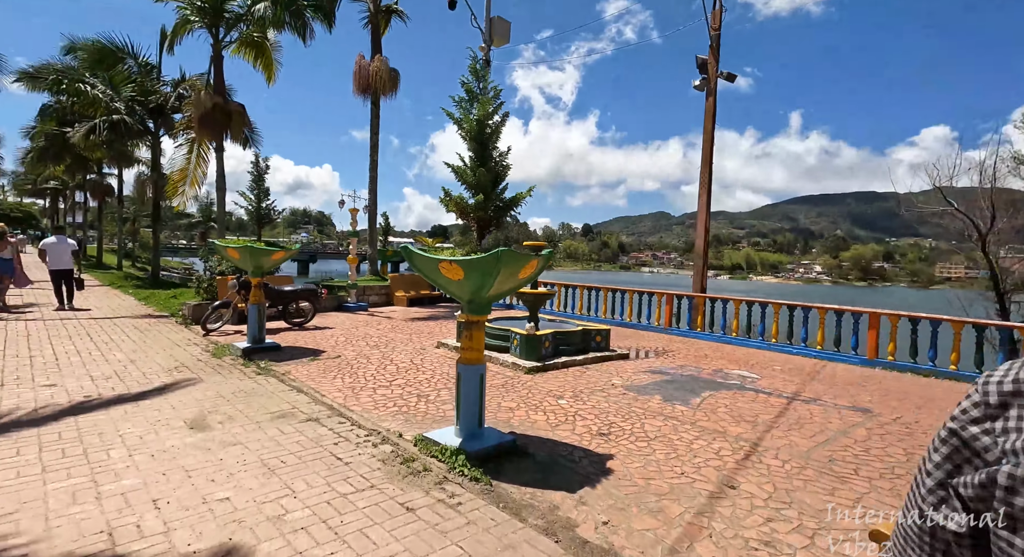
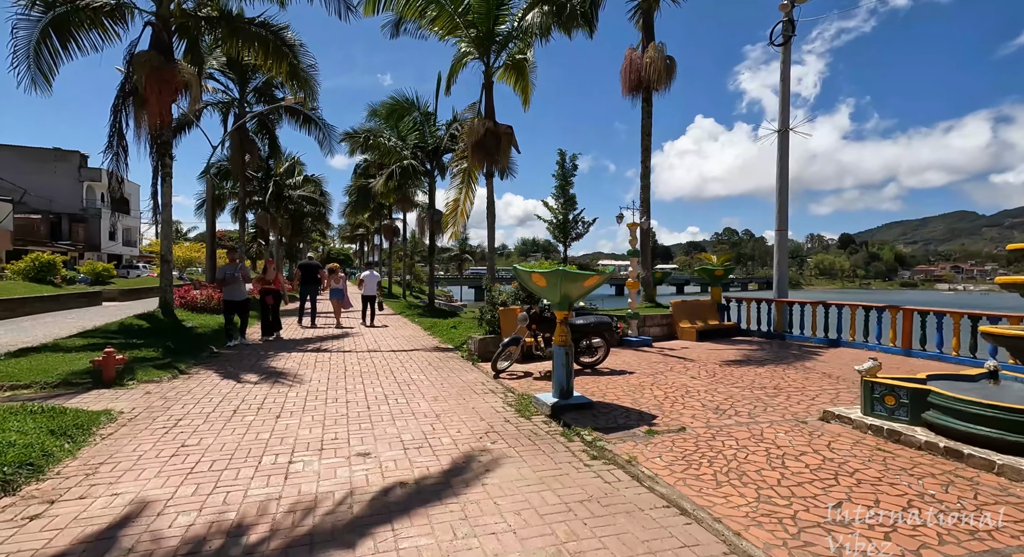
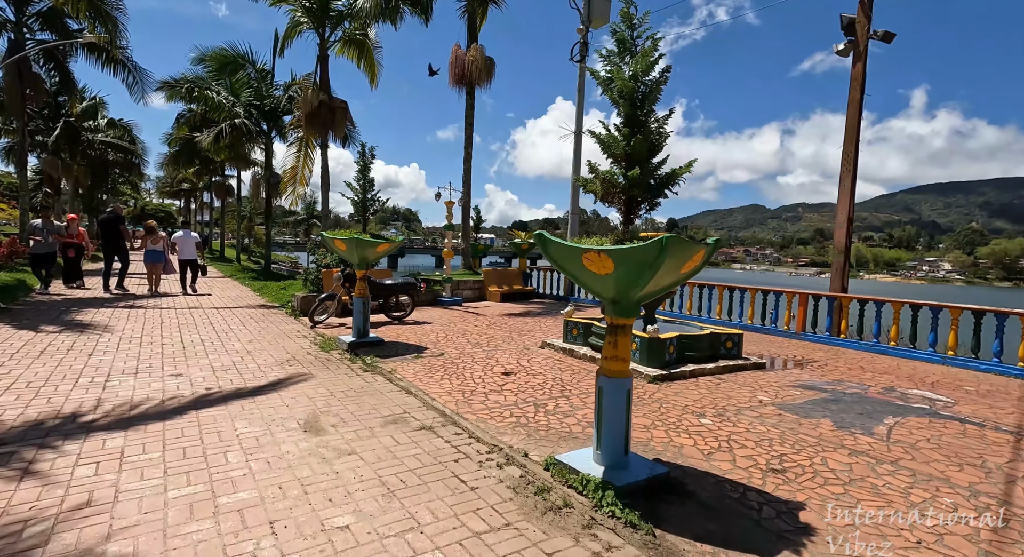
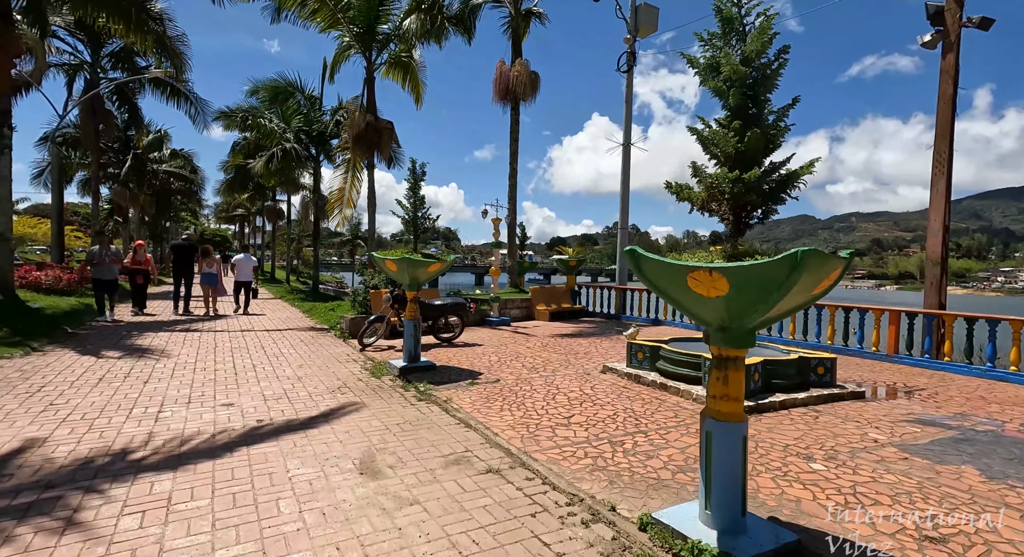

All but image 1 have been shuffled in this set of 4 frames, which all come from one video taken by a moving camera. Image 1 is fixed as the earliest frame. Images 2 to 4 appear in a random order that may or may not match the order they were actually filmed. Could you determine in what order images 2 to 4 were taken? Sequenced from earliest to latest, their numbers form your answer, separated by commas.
3, 4, 2
